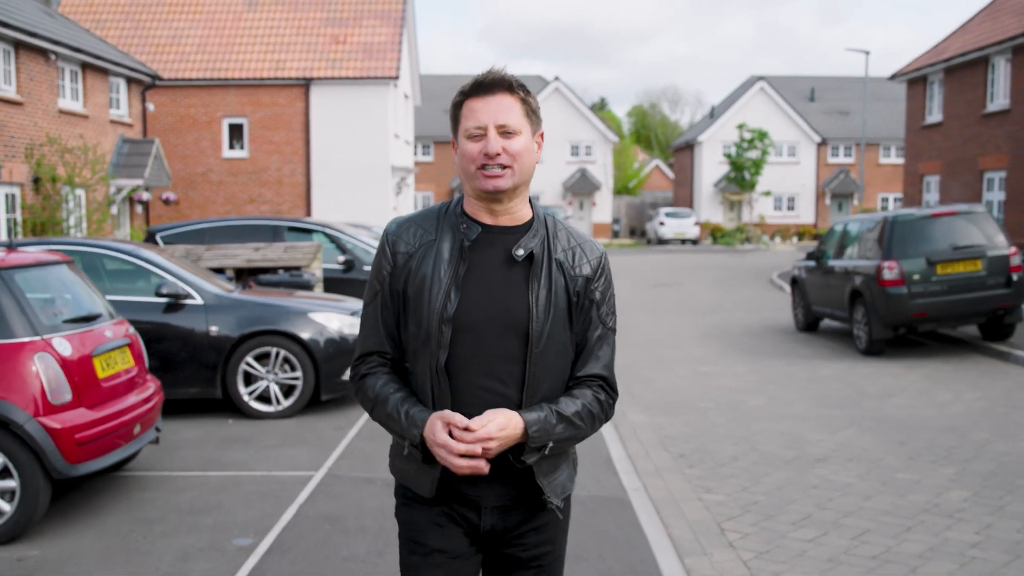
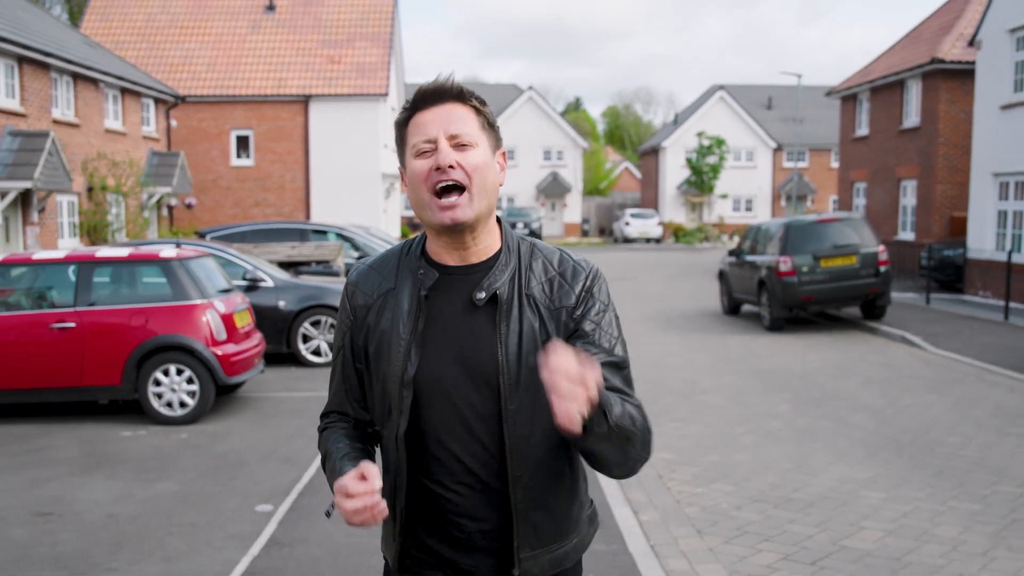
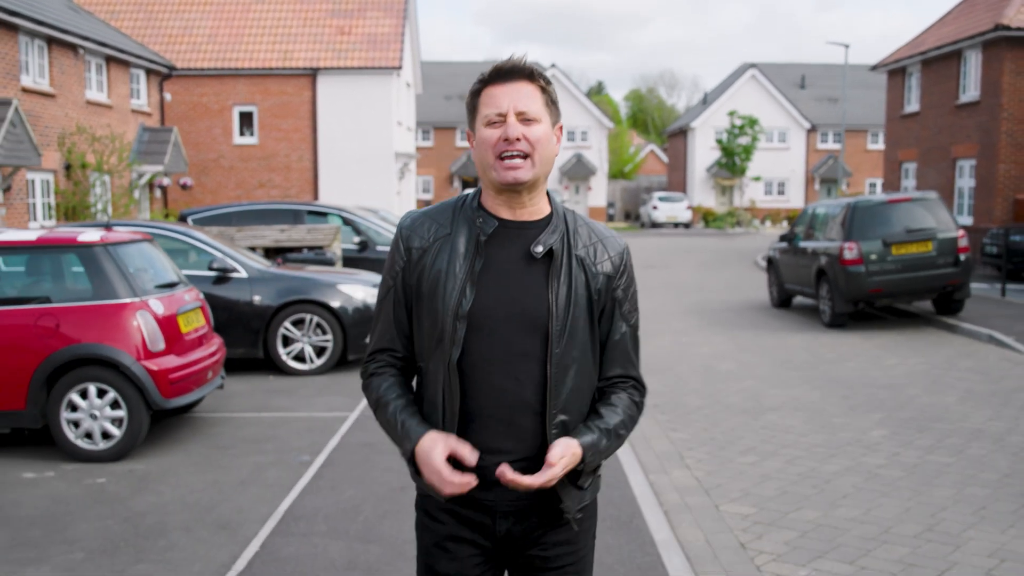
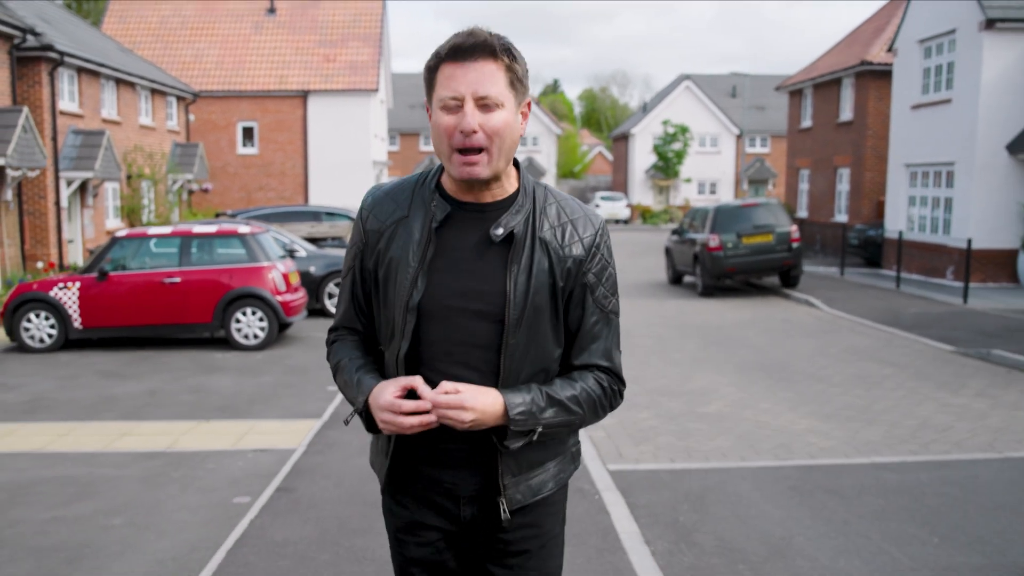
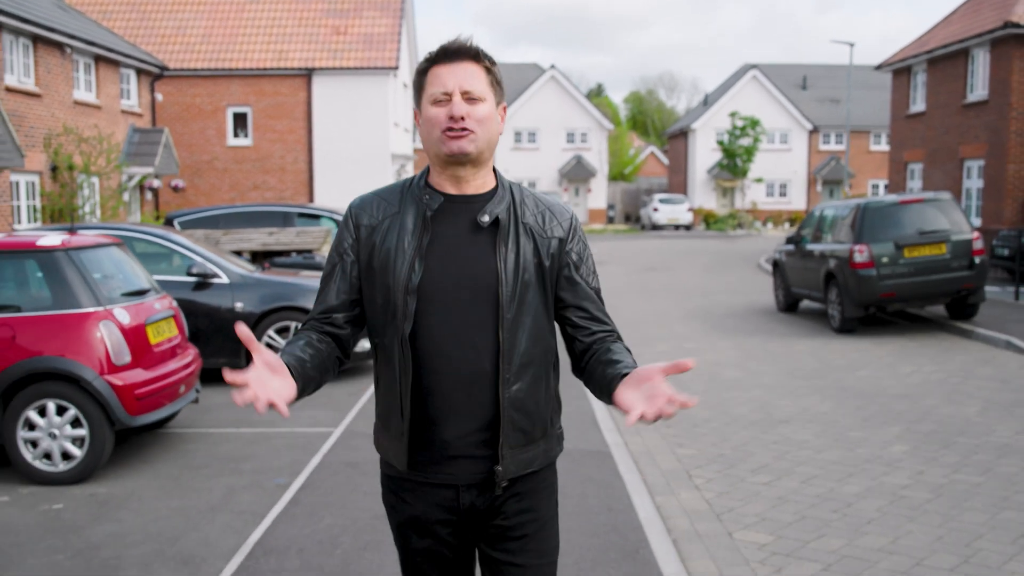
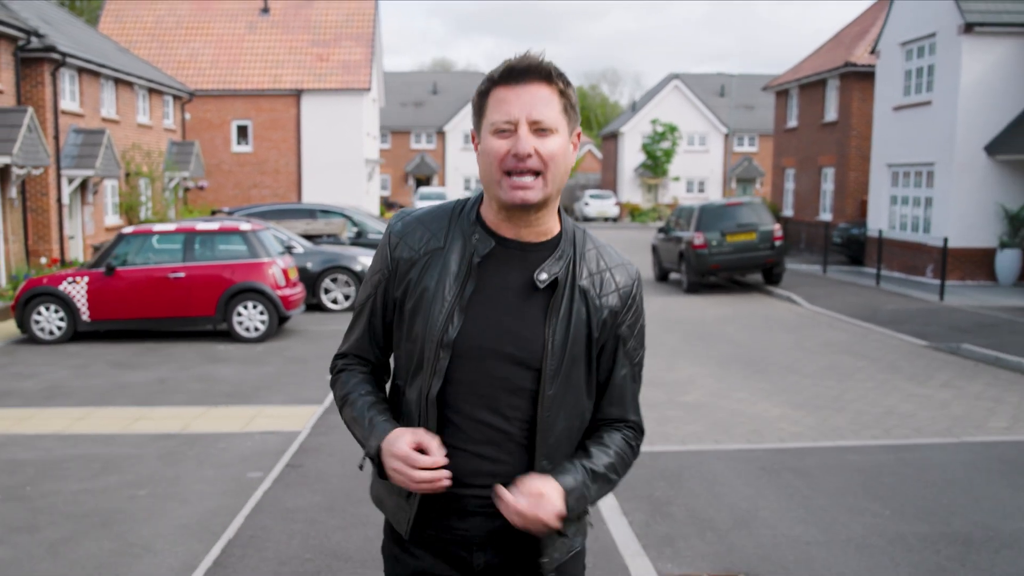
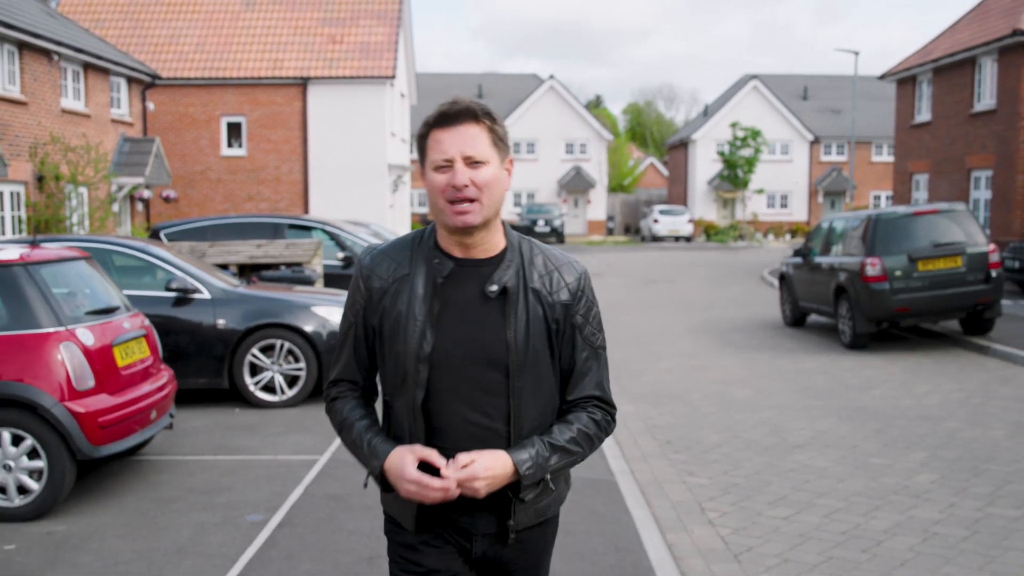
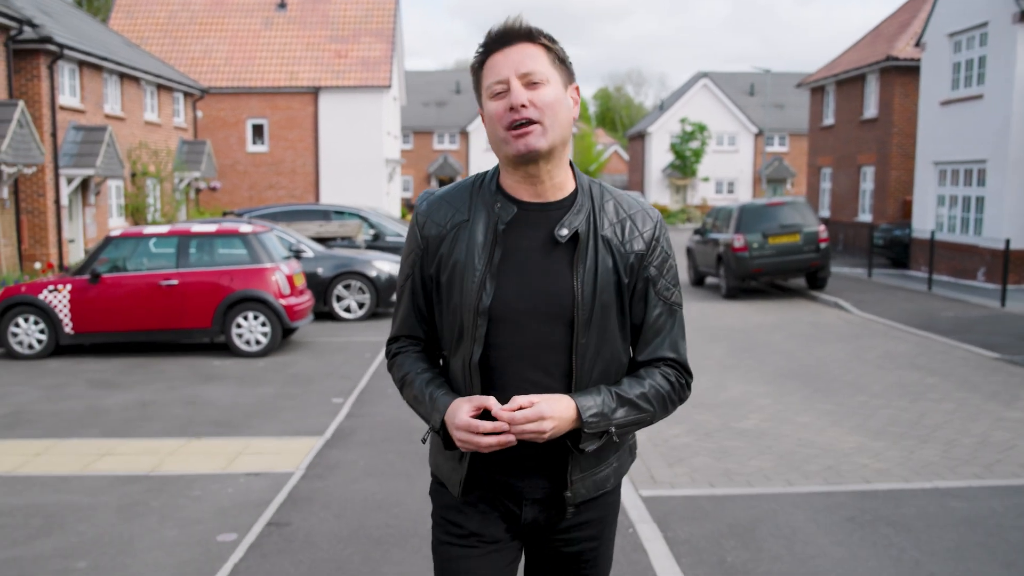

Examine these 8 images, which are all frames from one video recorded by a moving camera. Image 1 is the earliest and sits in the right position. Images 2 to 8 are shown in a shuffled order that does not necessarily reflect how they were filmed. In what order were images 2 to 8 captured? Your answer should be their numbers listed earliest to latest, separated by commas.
7, 5, 3, 2, 8, 4, 6
